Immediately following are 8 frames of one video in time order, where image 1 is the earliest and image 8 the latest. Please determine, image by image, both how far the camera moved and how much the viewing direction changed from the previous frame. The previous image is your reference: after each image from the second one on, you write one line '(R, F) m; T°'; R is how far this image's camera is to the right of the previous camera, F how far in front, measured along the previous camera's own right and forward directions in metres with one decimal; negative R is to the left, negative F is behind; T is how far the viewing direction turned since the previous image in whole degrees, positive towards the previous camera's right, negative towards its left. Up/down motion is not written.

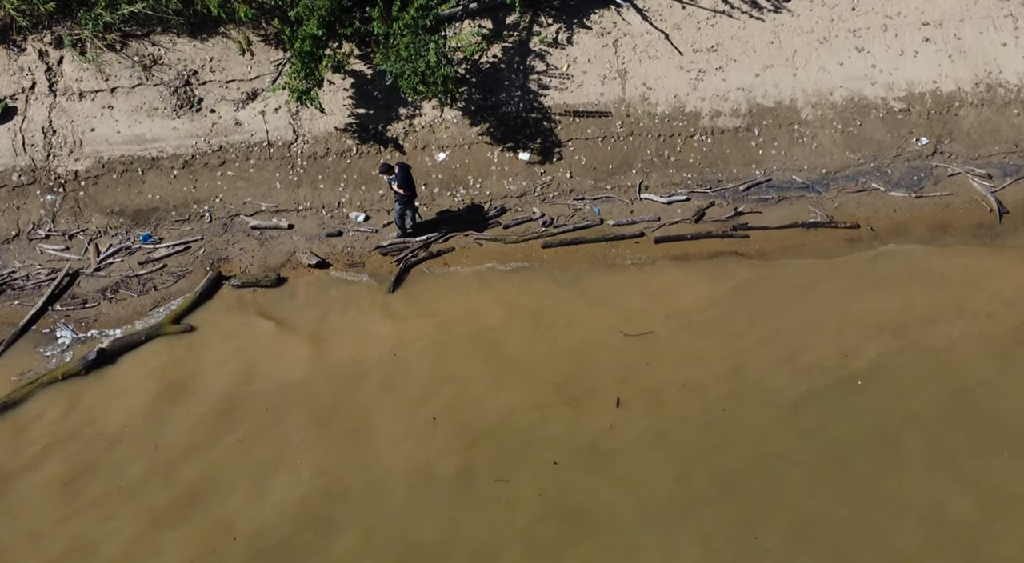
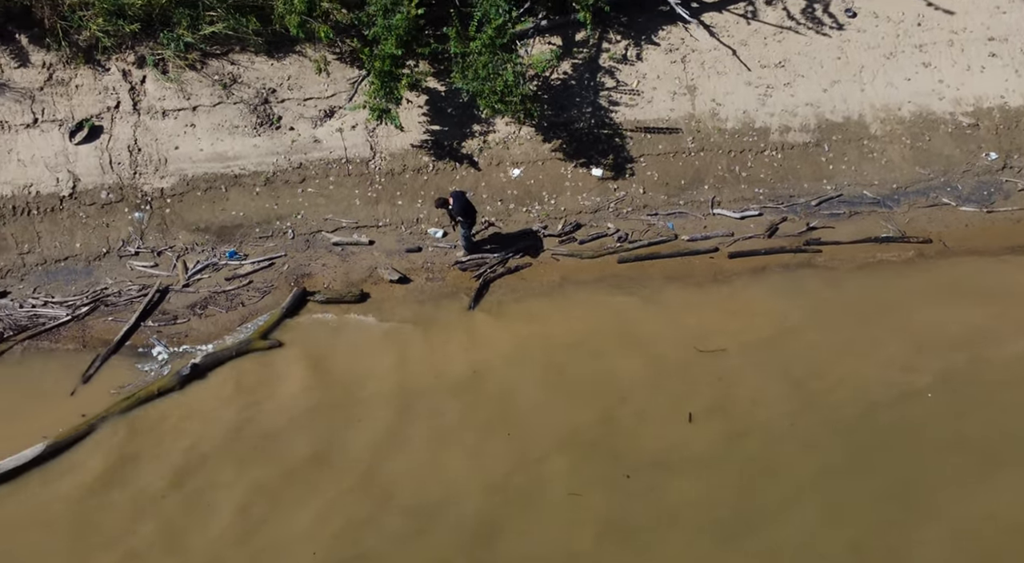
(-0.7, -0.2) m; -1°
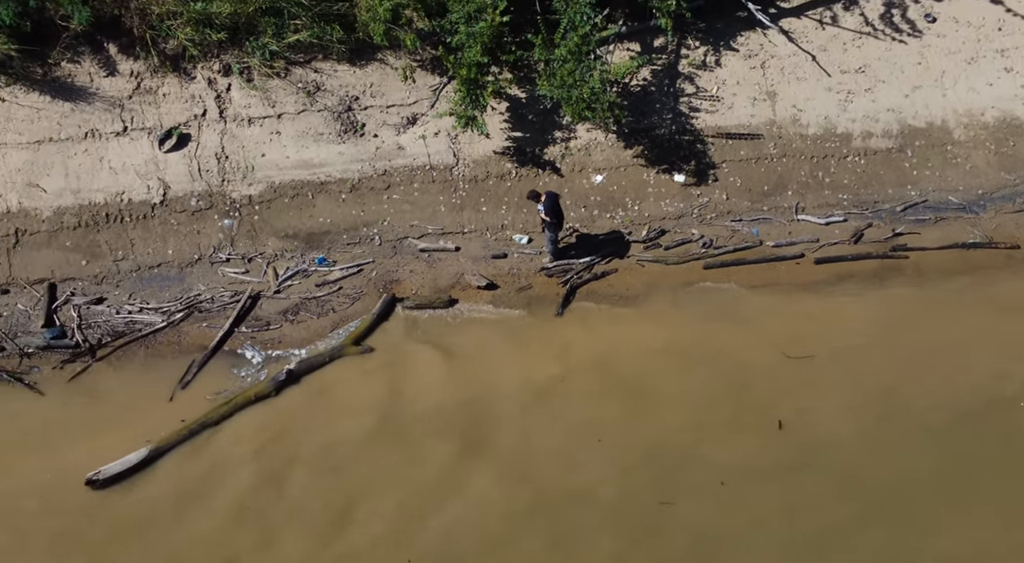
(-0.8, -0.1) m; -1°
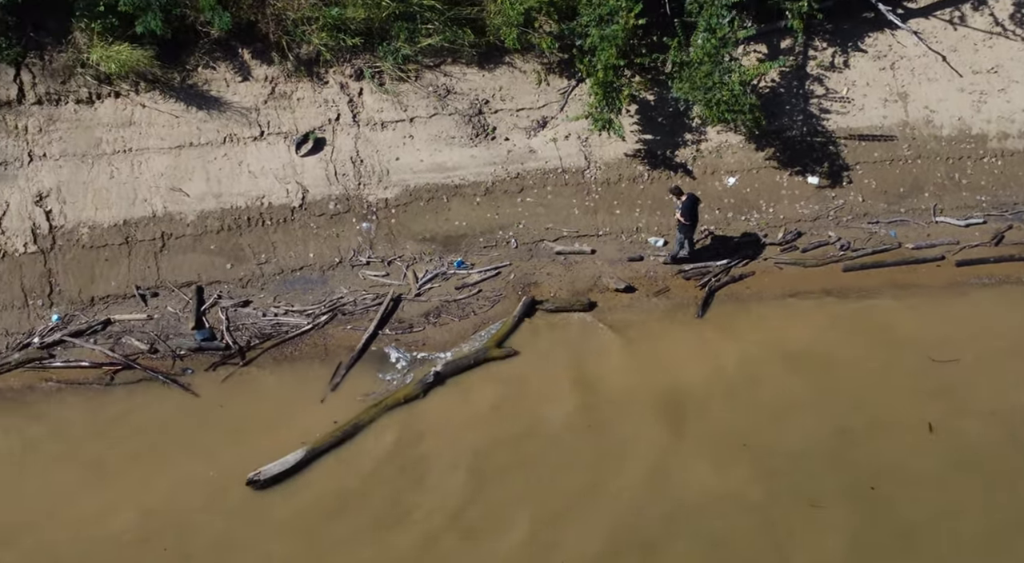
(-1.2, -0.1) m; -2°
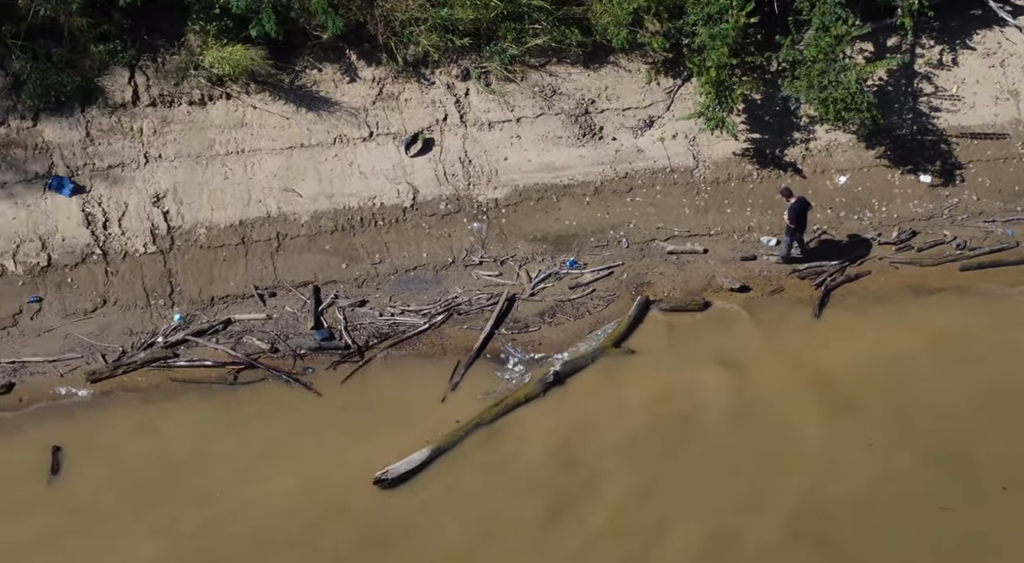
(-1.0, 0.0) m; -2°
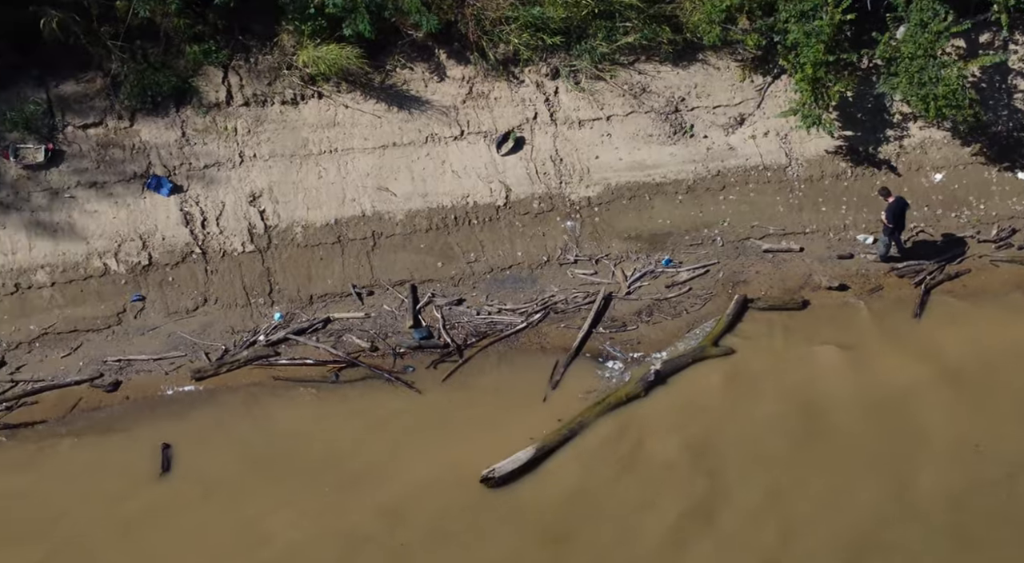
(-0.9, 0.0) m; -1°
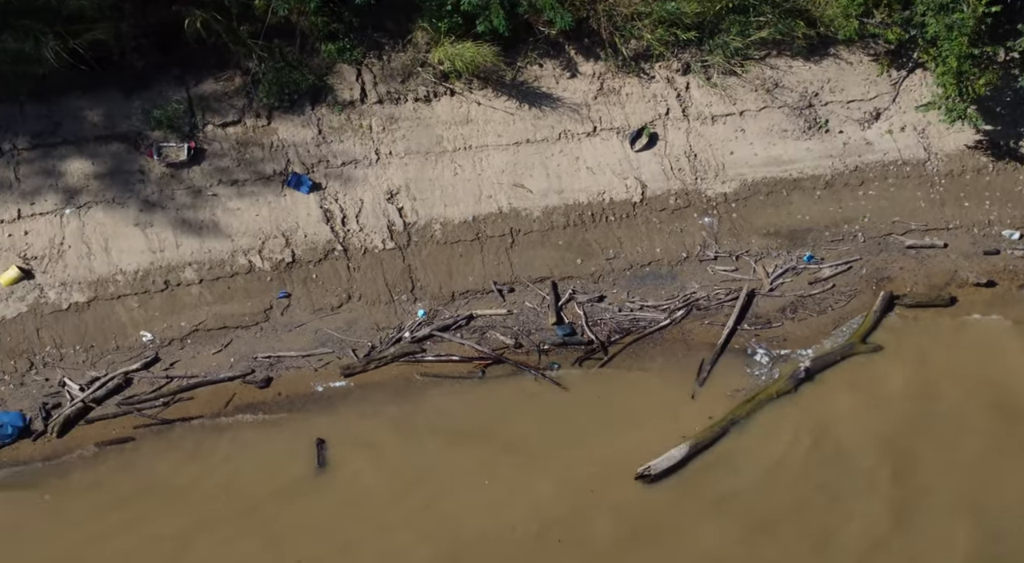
(-1.2, 0.0) m; -2°
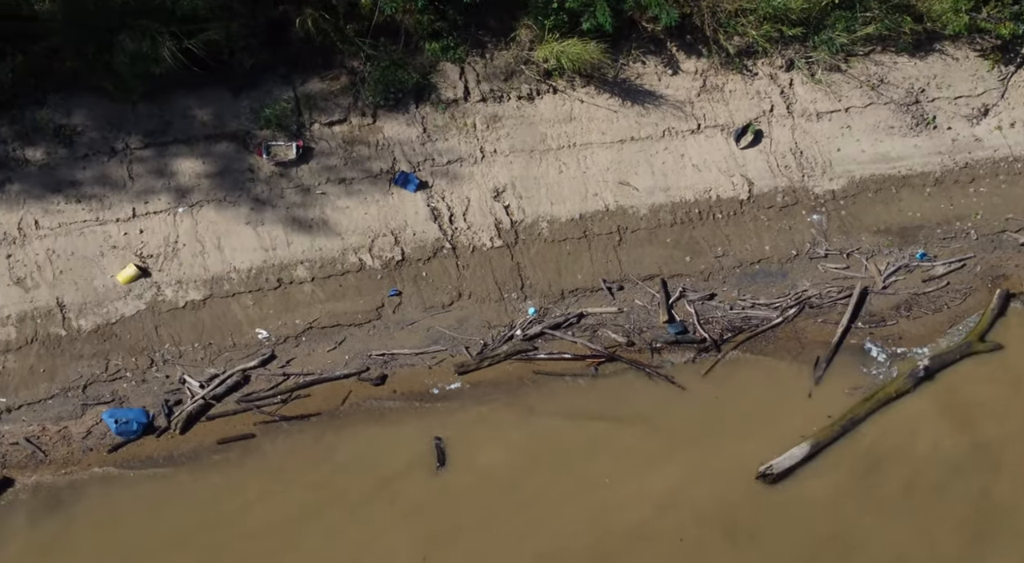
(-0.9, 0.0) m; -2°
